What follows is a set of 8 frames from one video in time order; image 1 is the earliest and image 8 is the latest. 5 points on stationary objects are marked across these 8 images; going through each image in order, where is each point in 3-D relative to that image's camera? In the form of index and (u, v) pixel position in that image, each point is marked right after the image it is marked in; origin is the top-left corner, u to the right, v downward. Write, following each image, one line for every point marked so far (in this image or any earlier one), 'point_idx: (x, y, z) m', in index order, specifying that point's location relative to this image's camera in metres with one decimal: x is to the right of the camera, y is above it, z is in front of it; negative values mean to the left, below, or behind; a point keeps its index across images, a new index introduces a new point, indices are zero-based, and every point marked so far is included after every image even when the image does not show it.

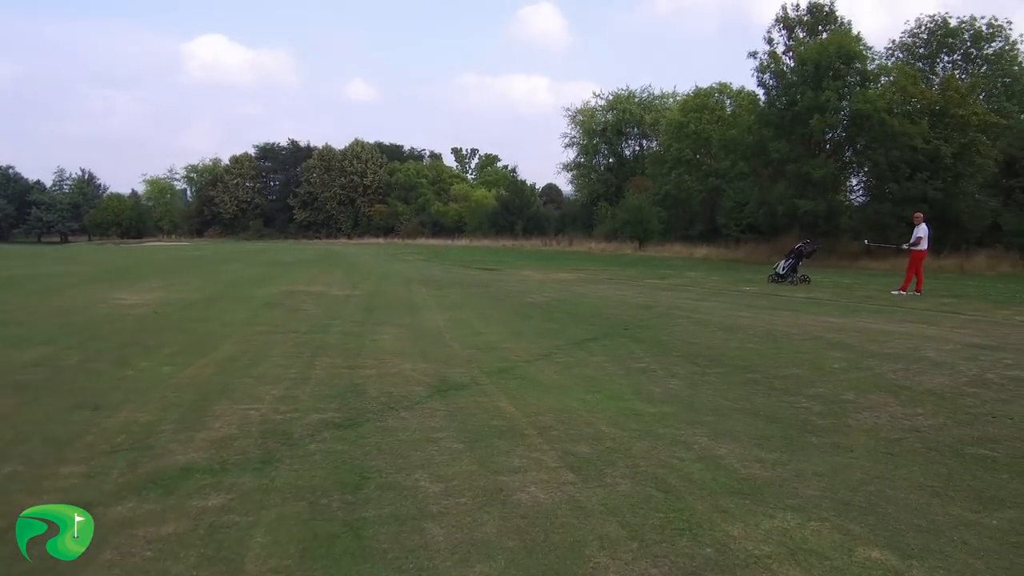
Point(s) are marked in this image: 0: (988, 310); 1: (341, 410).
0: (+8.4, -0.4, +13.9) m
1: (-1.6, -1.2, +7.4) m
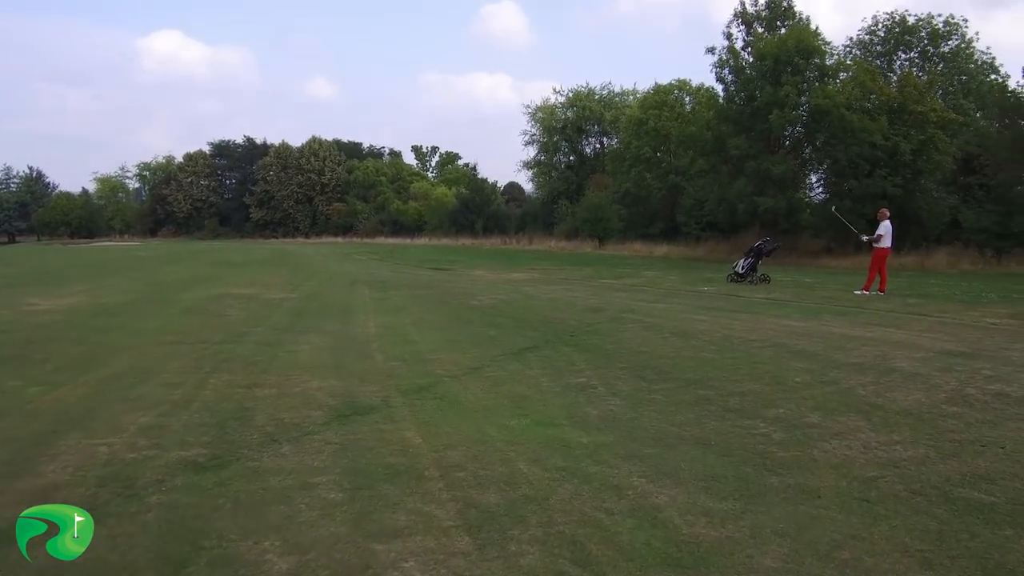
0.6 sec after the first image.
0: (+7.4, -0.4, +13.1) m
1: (-2.4, -1.2, +6.2) m
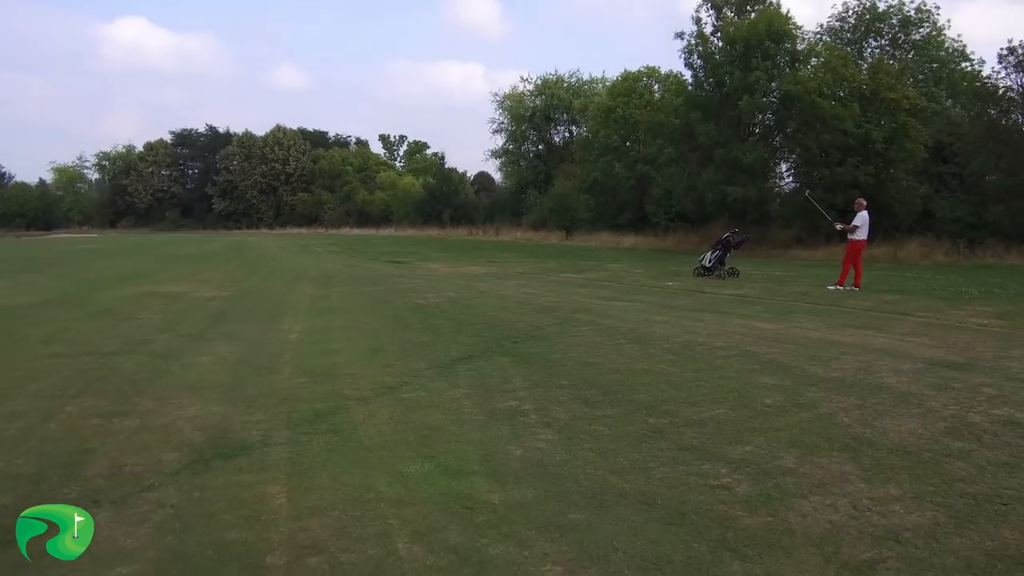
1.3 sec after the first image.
0: (+6.5, -0.3, +12.0) m
1: (-3.0, -1.3, +4.7) m
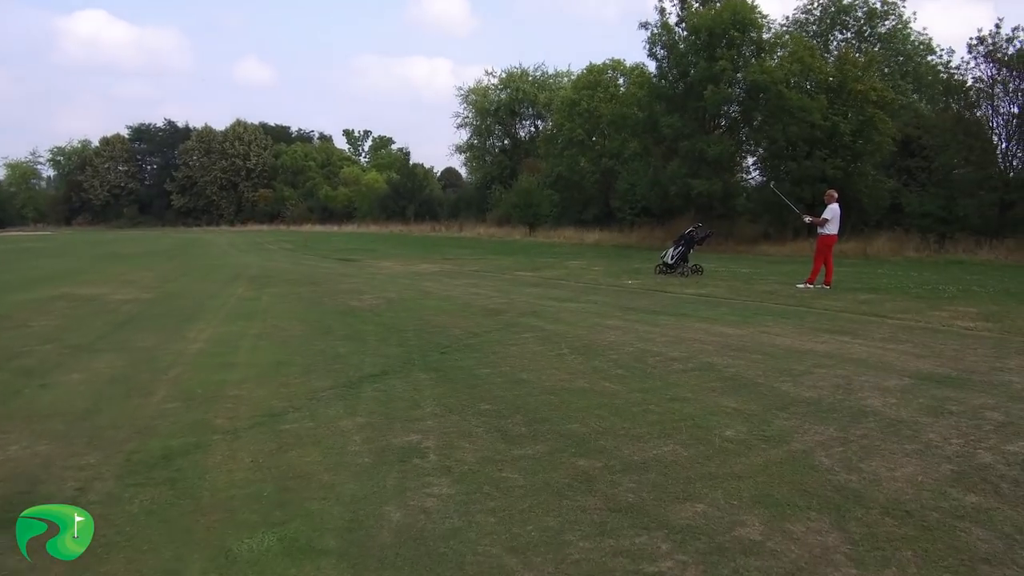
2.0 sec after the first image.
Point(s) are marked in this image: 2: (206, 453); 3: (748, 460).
0: (+5.6, -0.3, +10.8) m
1: (-3.6, -1.4, +3.2) m
2: (-2.1, -1.1, +5.5) m
3: (+1.4, -1.0, +4.8) m
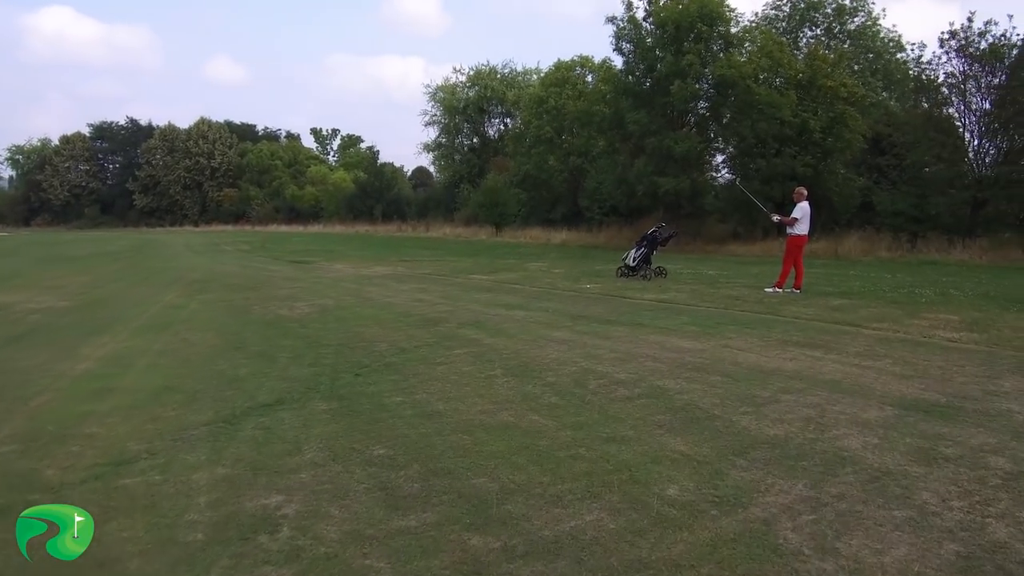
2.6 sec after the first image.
0: (+4.8, -0.4, +9.8) m
1: (-4.2, -1.5, +2.0) m
2: (-2.7, -1.3, +4.3) m
3: (+0.8, -1.1, +3.6) m
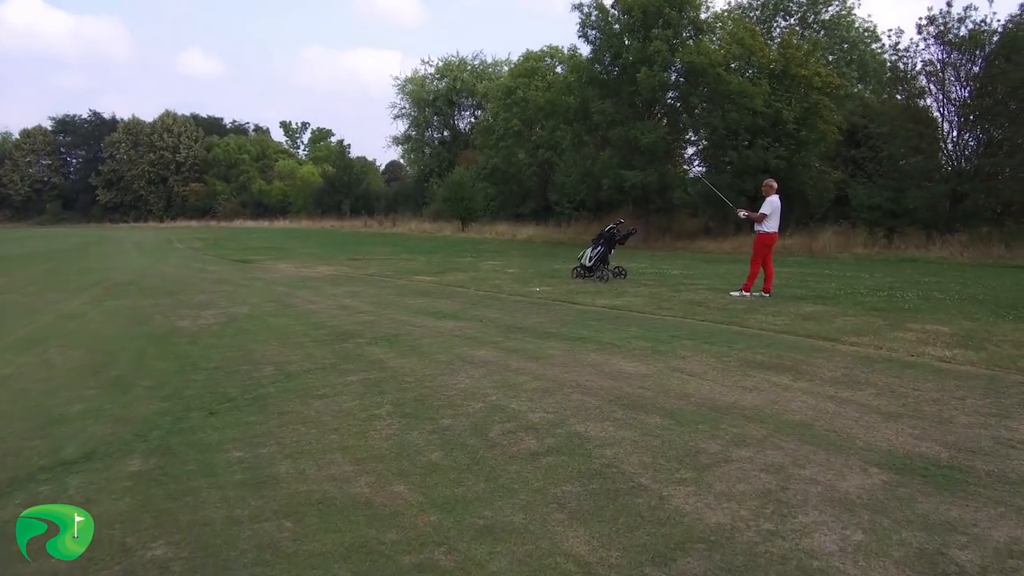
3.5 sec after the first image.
0: (+3.9, -0.5, +8.4) m
1: (-4.8, -1.7, +0.3) m
2: (-3.5, -1.4, +2.7) m
3: (+0.1, -1.3, +2.1) m
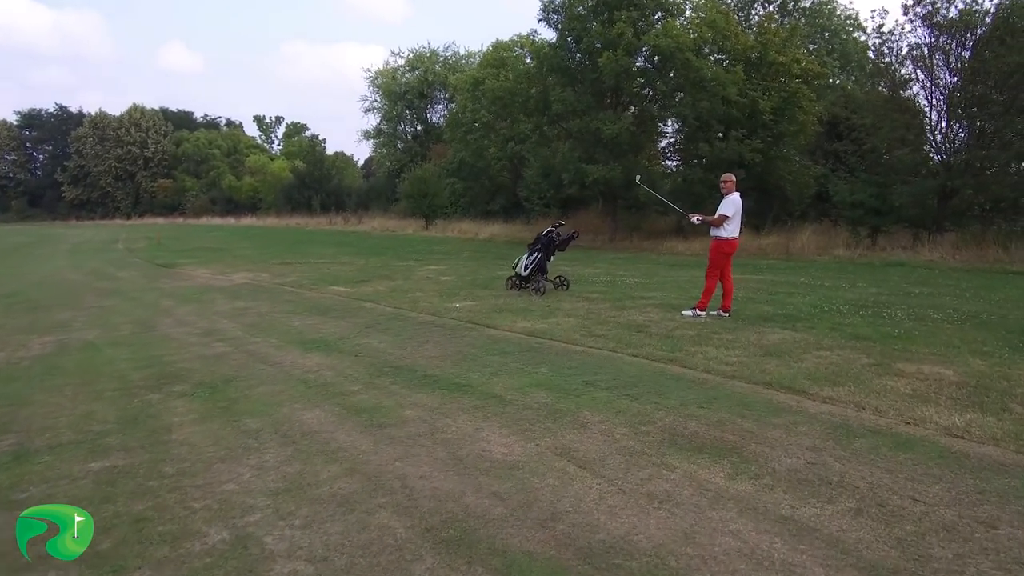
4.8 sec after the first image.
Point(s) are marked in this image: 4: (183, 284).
0: (+2.7, -0.7, +6.3) m
1: (-5.8, -2.0, -2.0) m
2: (-4.5, -1.7, +0.4) m
3: (-0.9, -1.6, -0.1) m
4: (-7.2, +0.1, +16.8) m
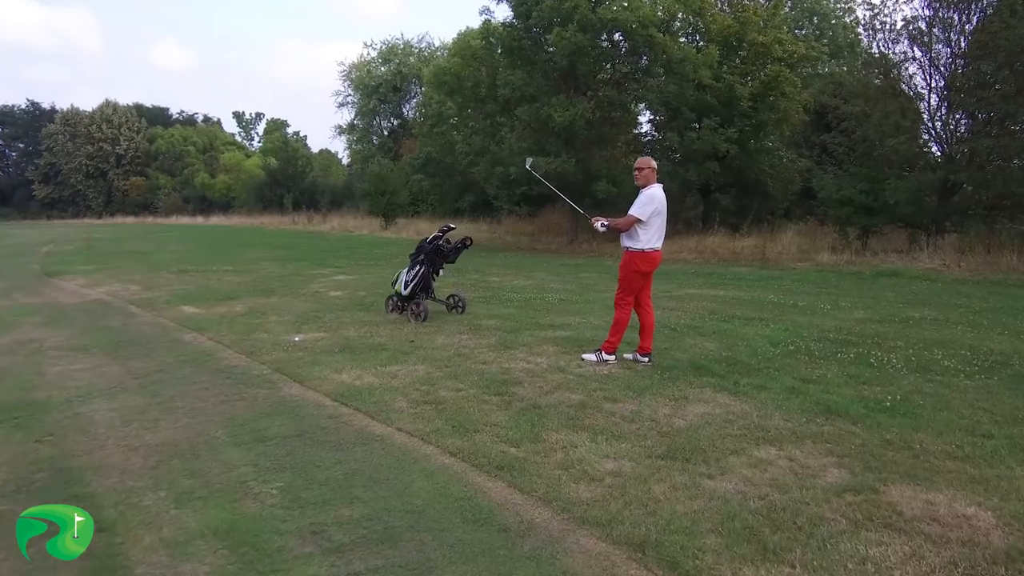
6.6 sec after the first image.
0: (+1.3, -1.0, +3.4) m
1: (-7.3, -2.3, -4.9) m
2: (-5.9, -2.0, -2.5) m
3: (-2.4, -1.9, -3.0) m
4: (-8.7, -0.2, +13.8) m
